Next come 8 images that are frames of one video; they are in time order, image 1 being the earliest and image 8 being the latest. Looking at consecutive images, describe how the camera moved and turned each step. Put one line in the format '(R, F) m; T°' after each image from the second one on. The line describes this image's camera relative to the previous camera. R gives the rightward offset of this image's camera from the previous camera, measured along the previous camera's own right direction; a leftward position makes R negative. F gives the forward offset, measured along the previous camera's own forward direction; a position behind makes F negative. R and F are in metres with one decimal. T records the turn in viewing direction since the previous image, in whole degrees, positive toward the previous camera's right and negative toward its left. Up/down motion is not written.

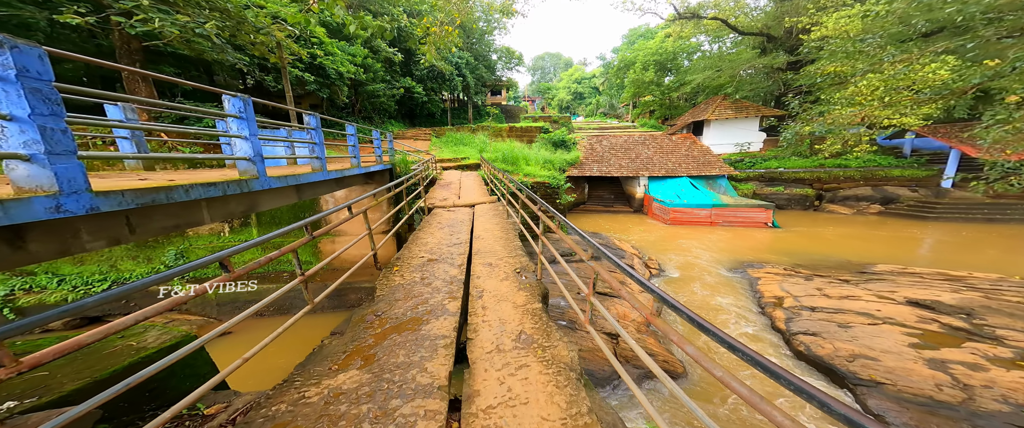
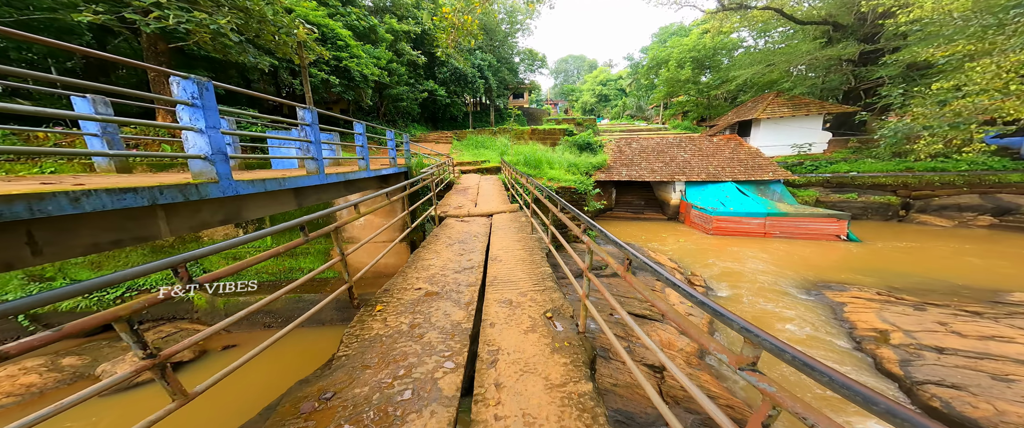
(0.0, +0.7) m; -4°
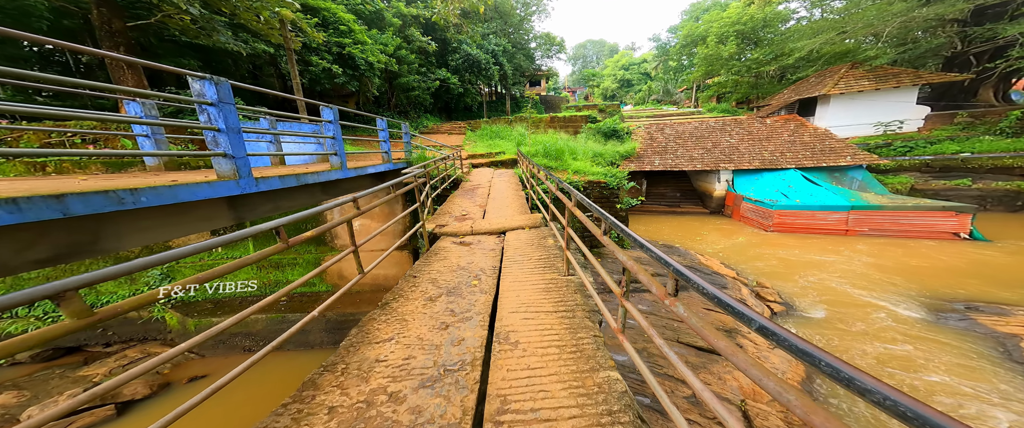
(0.0, +1.3) m; -3°
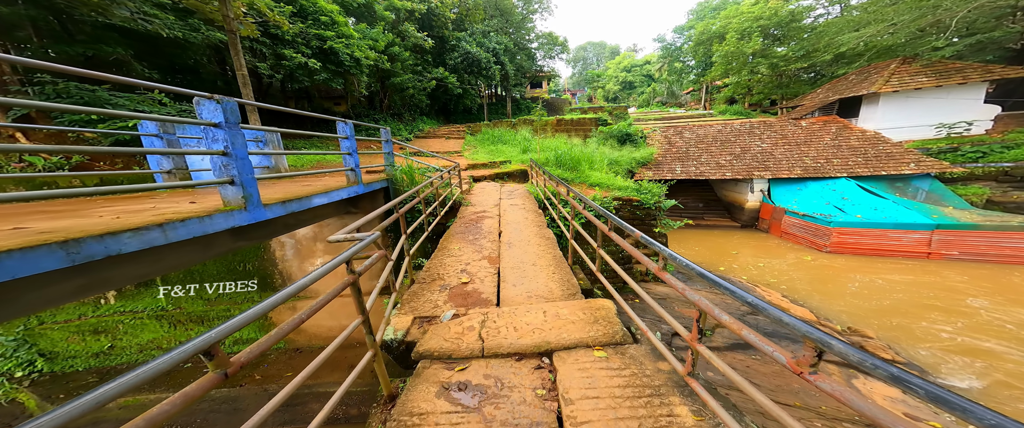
(-0.3, +1.6) m; 0°
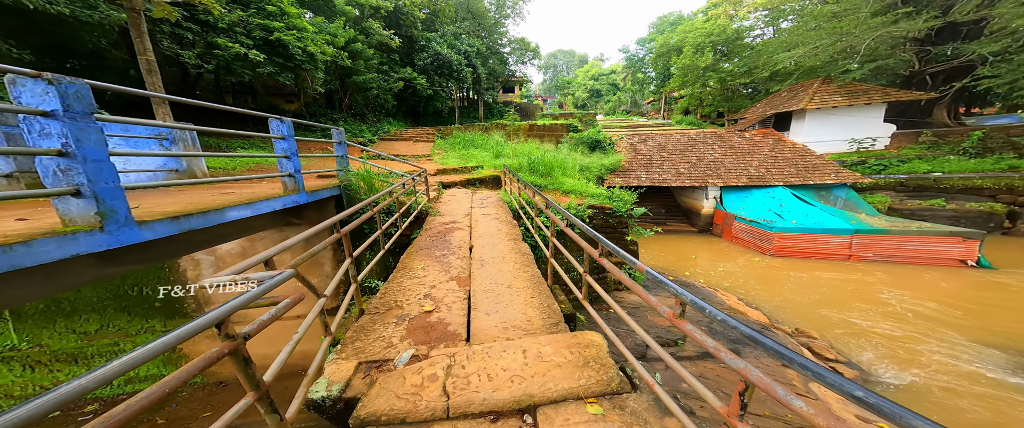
(0.0, +0.3) m; +5°
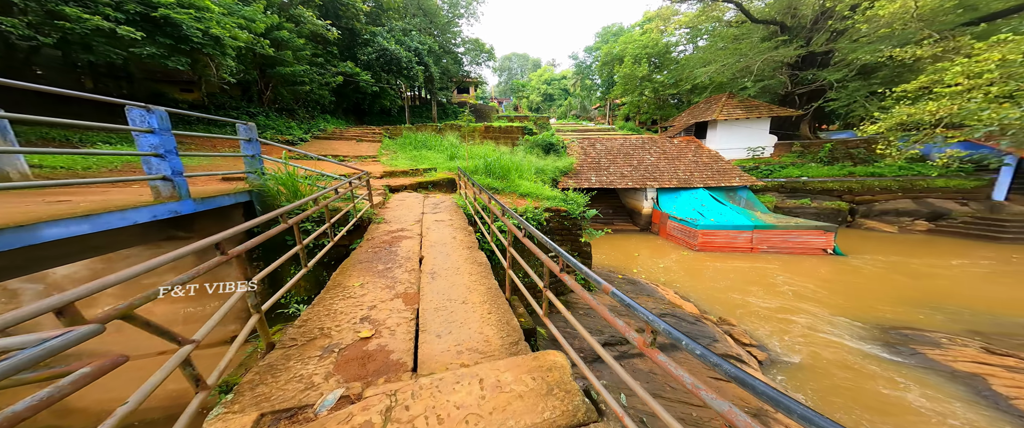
(0.0, +0.2) m; +8°
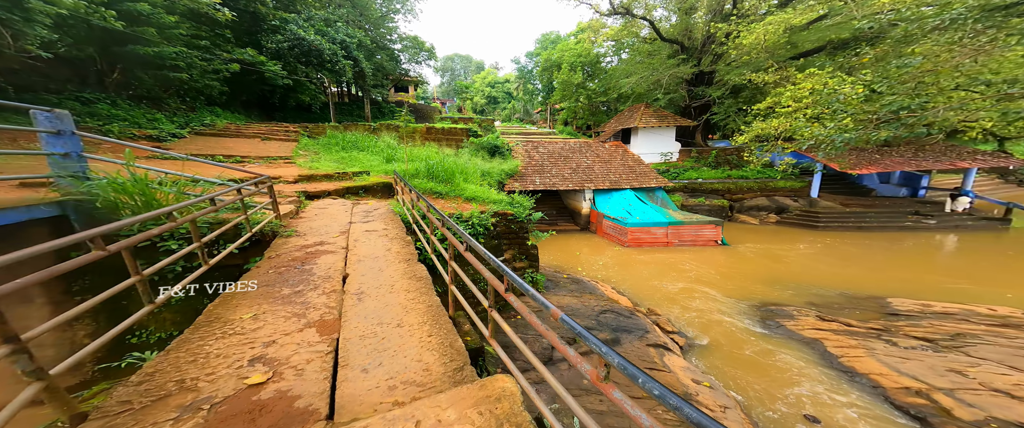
(0.0, +0.1) m; +10°
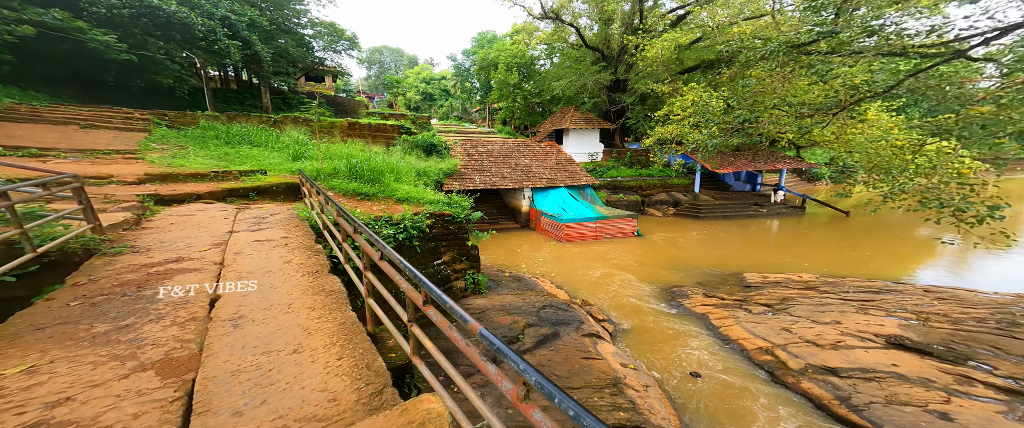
(+0.1, +0.1) m; +11°
